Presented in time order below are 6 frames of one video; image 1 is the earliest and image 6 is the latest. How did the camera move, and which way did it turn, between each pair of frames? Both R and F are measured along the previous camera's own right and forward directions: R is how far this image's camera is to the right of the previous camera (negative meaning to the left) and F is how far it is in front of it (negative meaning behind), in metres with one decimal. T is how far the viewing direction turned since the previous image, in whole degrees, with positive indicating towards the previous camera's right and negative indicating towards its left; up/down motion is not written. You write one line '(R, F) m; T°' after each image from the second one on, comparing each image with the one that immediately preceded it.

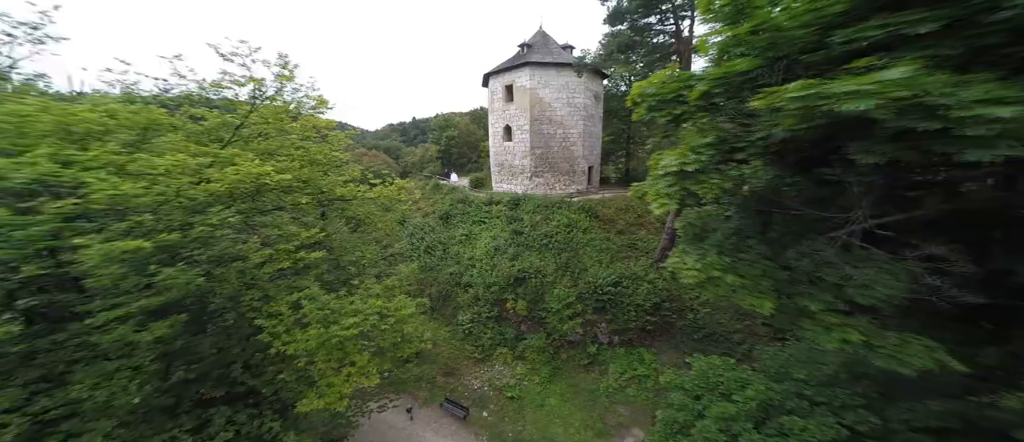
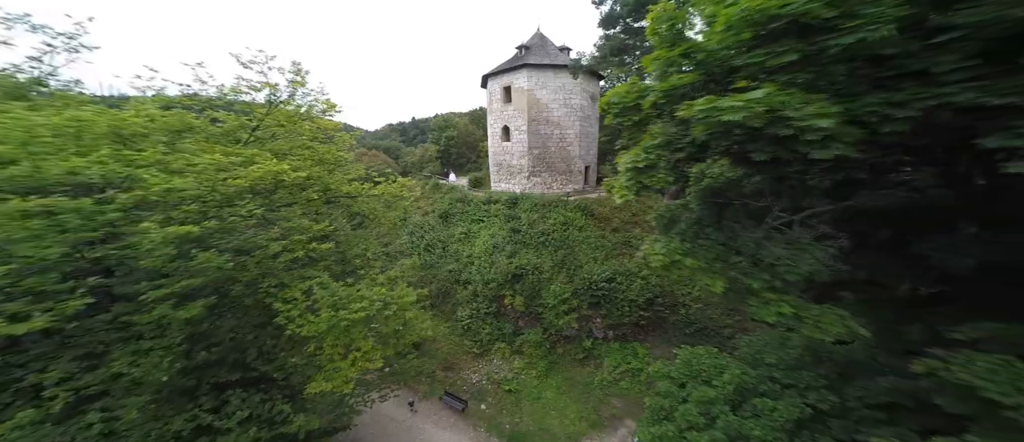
(+0.1, -0.4) m; 0°
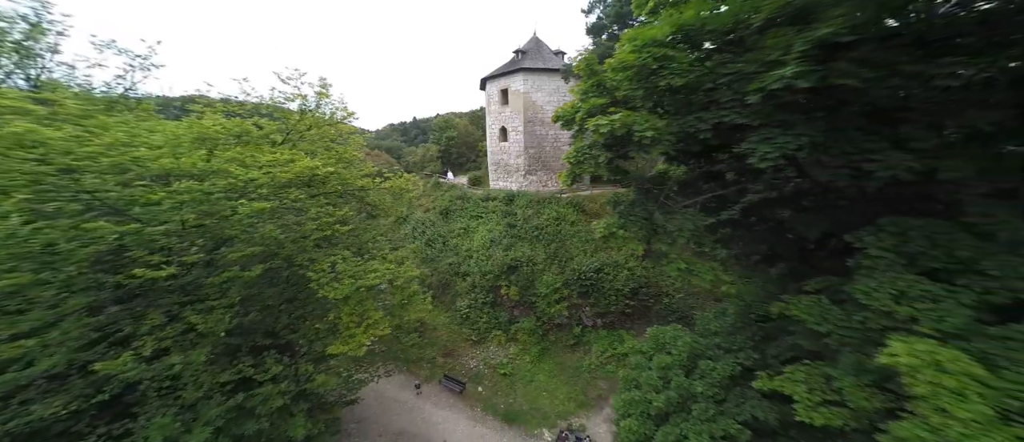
(+0.2, -1.0) m; 0°
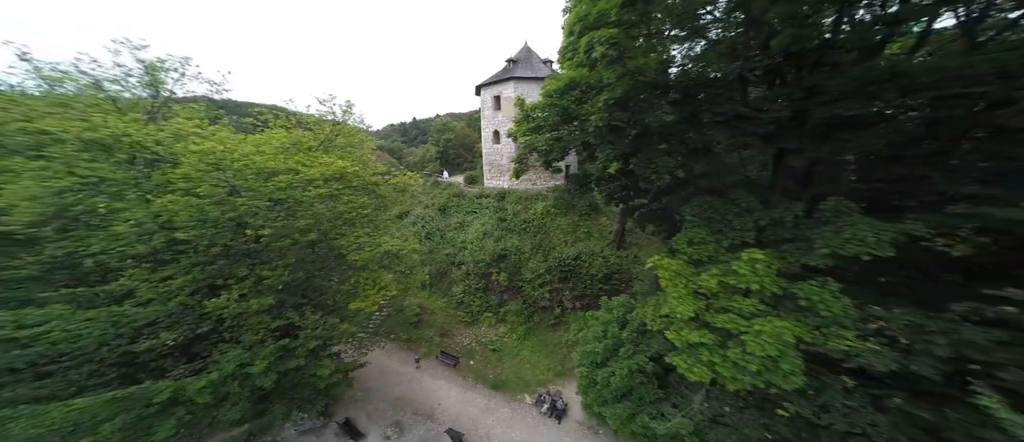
(+0.6, -1.8) m; 0°
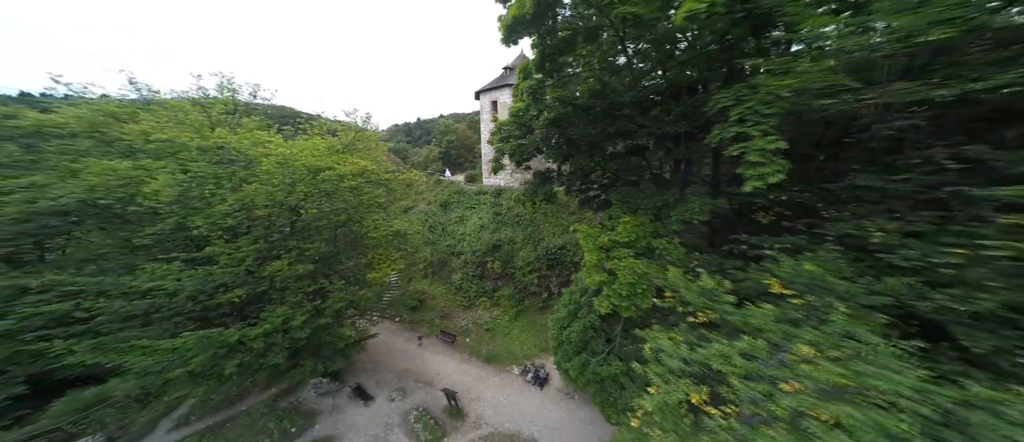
(+0.6, -1.9) m; -1°
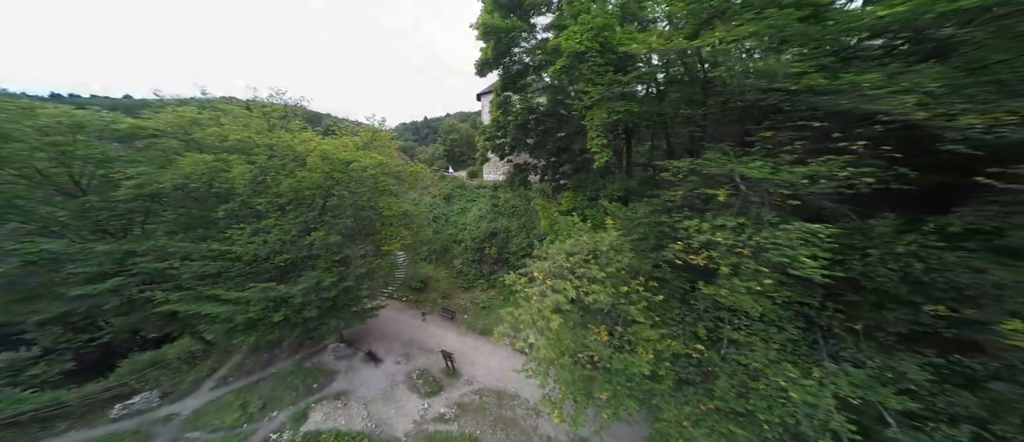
(+0.8, -2.2) m; -1°
